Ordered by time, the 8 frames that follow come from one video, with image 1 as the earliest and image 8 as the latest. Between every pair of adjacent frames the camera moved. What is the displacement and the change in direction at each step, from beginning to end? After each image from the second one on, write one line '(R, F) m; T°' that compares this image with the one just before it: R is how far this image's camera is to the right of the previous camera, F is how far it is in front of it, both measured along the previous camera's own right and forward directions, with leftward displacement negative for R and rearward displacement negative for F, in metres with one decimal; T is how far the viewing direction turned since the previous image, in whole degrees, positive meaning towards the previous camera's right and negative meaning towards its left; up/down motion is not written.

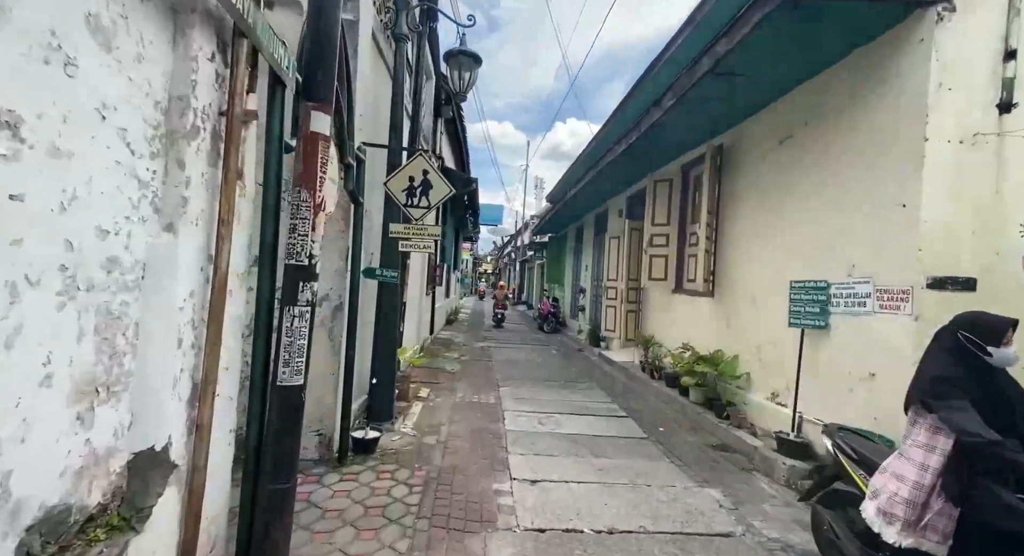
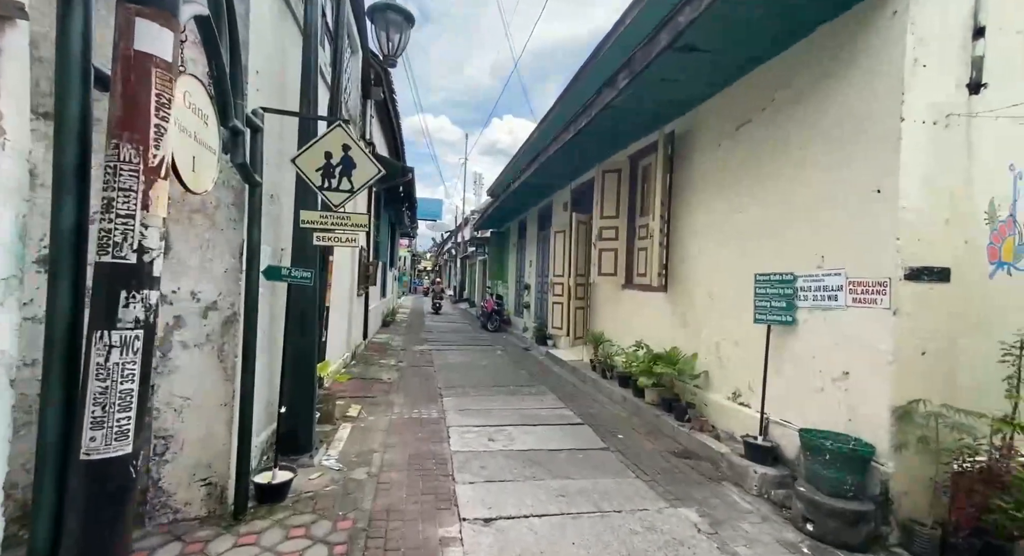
(0.0, +0.5) m; +8°
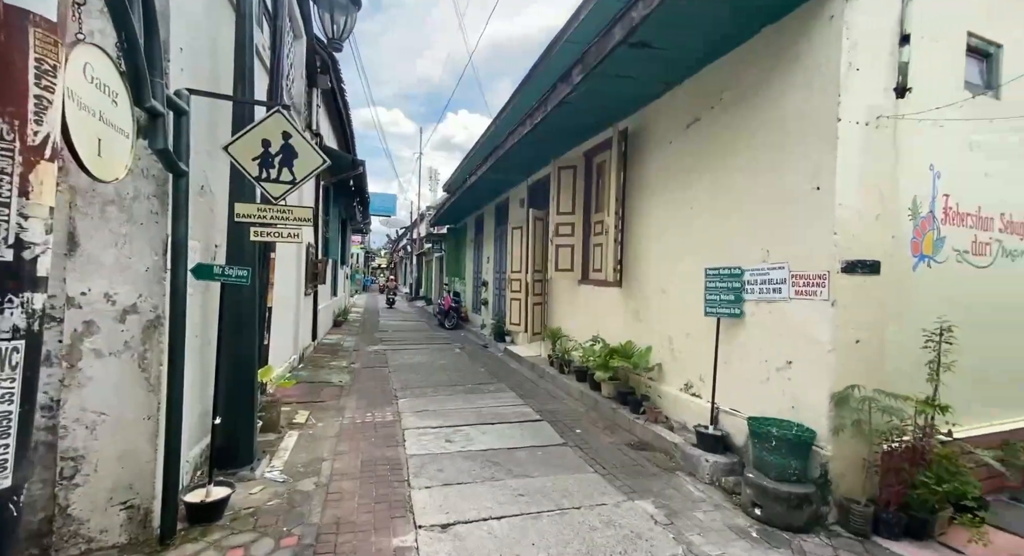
(0.0, +0.1) m; +6°
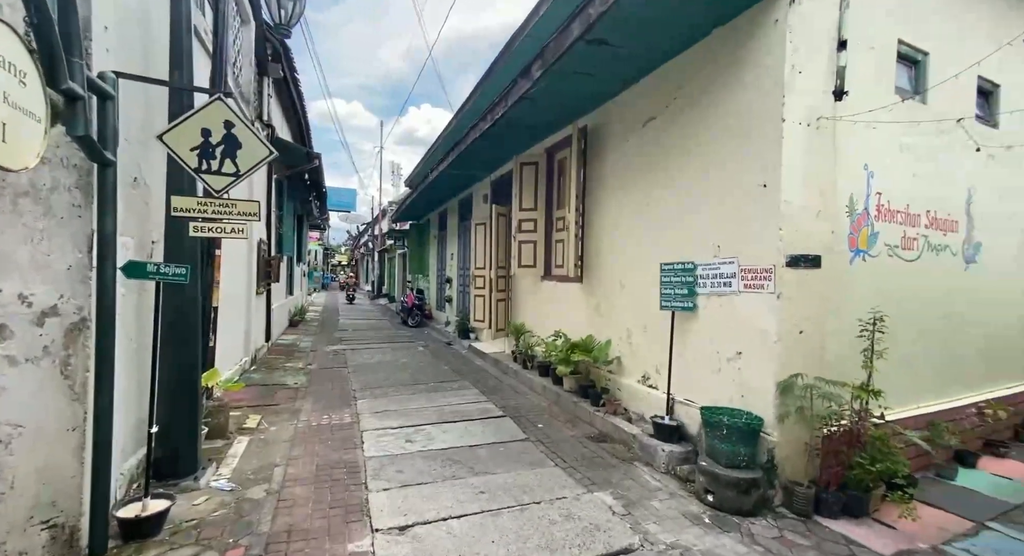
(0.0, 0.0) m; +5°
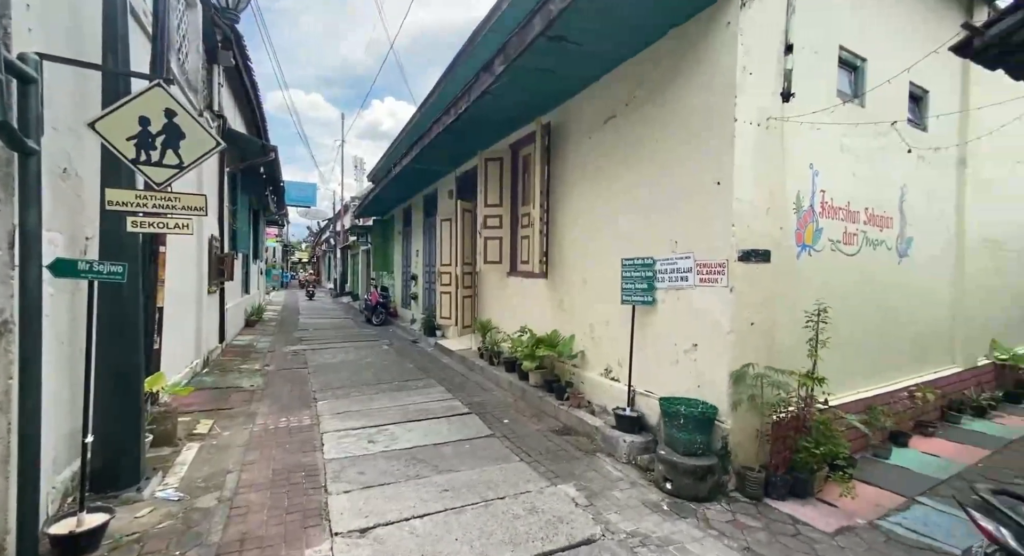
(0.0, 0.0) m; +4°
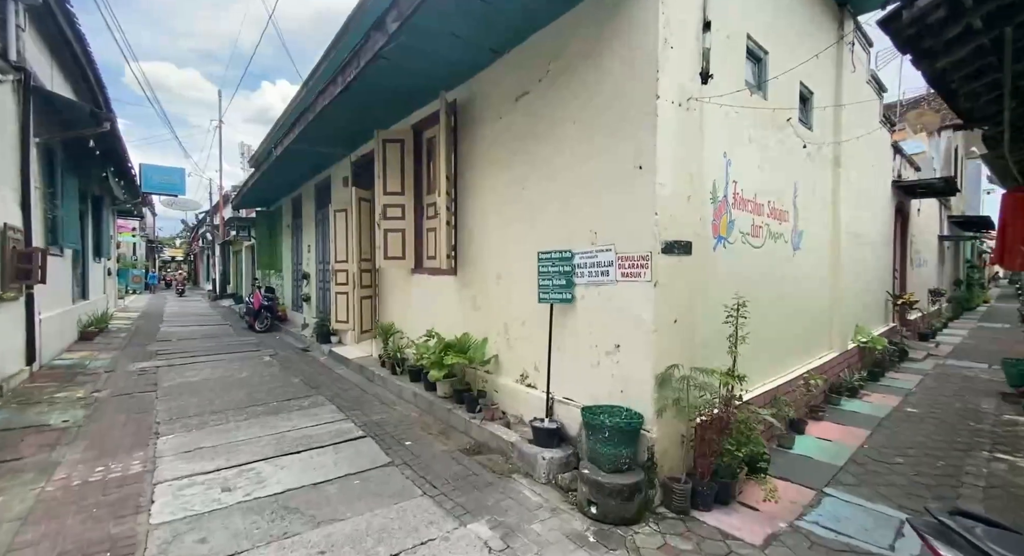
(+0.1, +0.5) m; +12°
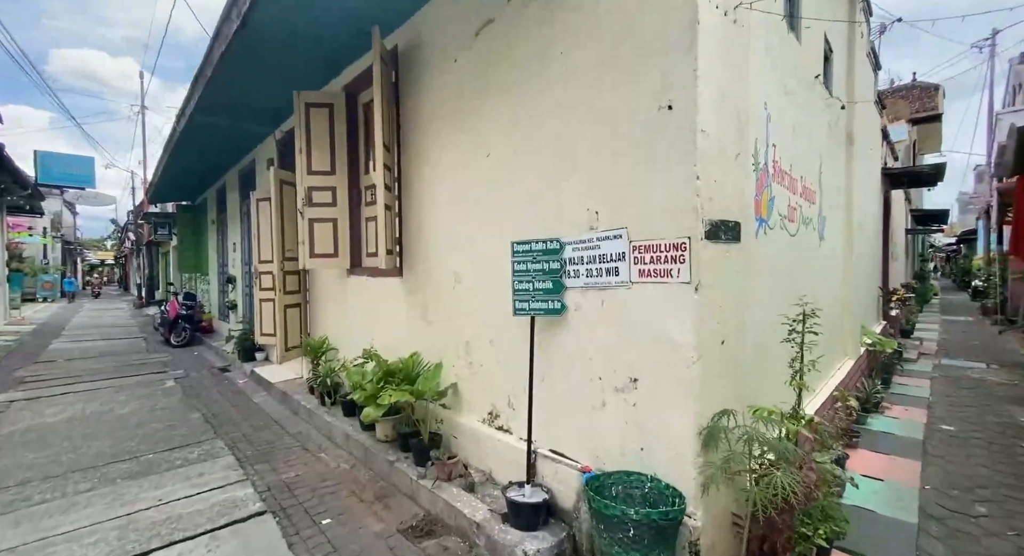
(0.0, +1.1) m; +5°
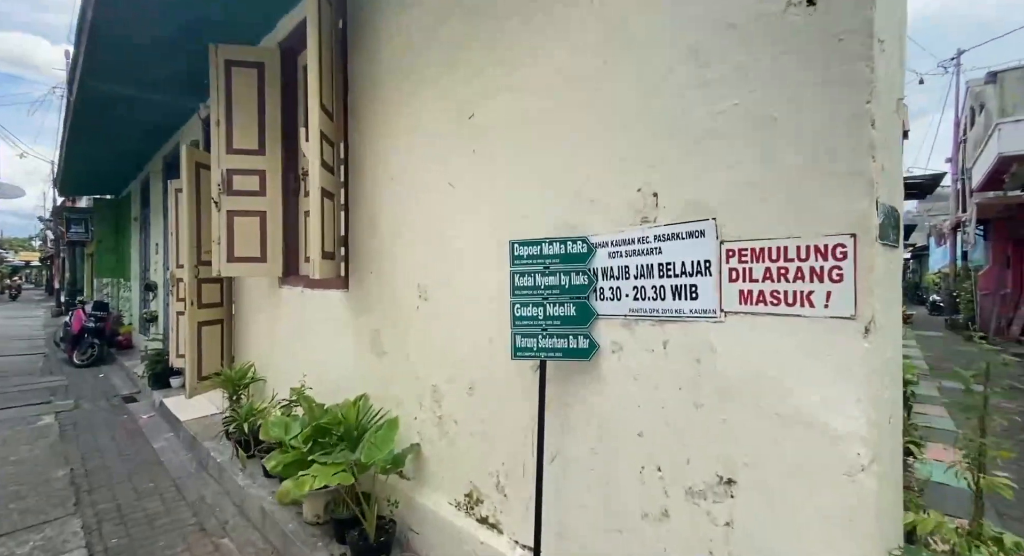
(-0.1, +0.9) m; +4°
